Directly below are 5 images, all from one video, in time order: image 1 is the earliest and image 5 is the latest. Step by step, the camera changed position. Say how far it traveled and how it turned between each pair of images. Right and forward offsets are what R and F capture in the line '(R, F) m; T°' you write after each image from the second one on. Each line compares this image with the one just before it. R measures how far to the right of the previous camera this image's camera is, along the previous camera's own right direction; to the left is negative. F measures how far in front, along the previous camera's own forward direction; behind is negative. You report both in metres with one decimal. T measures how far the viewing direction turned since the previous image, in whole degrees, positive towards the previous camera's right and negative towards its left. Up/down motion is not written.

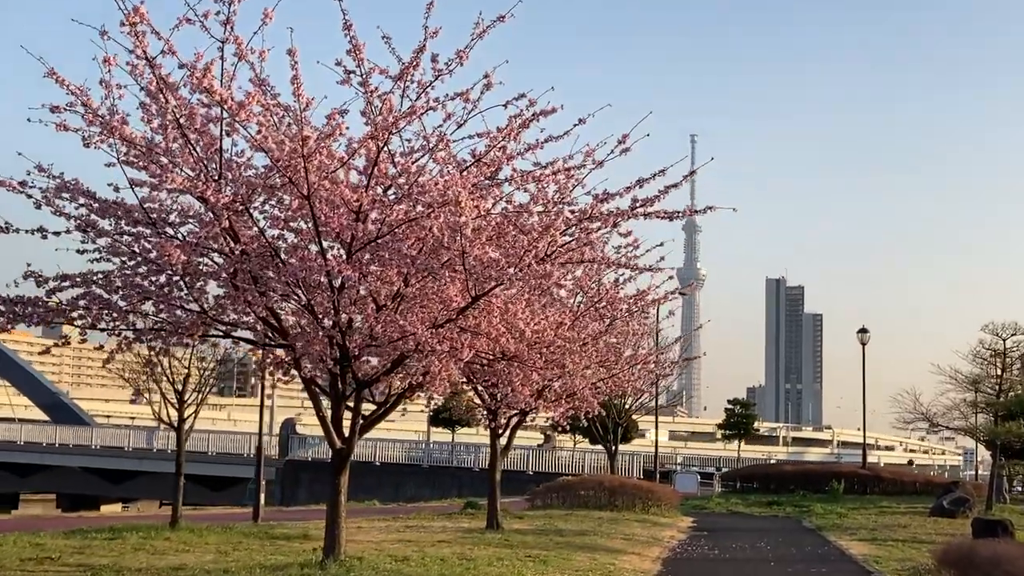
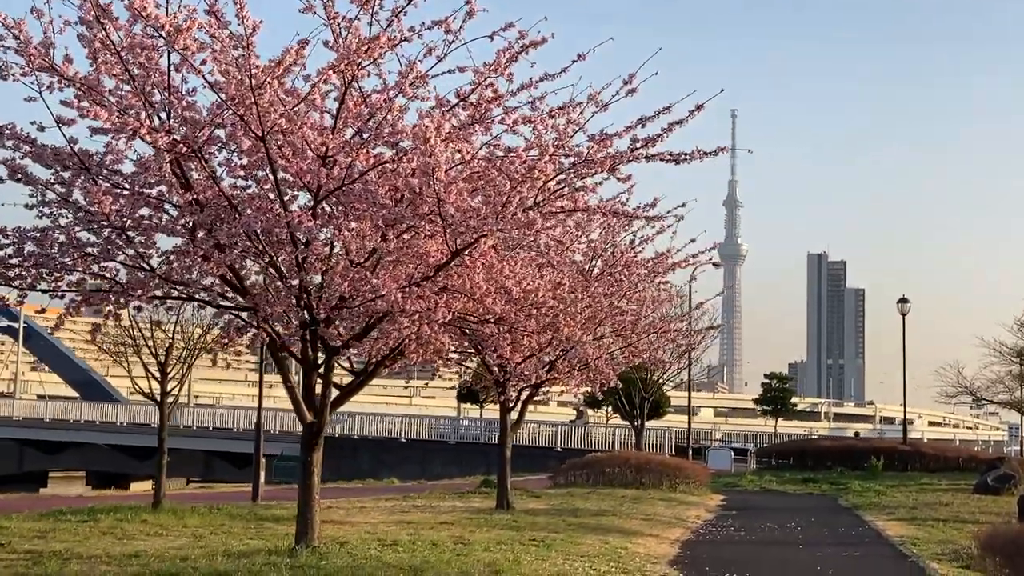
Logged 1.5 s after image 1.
(+0.3, +1.2) m; -2°
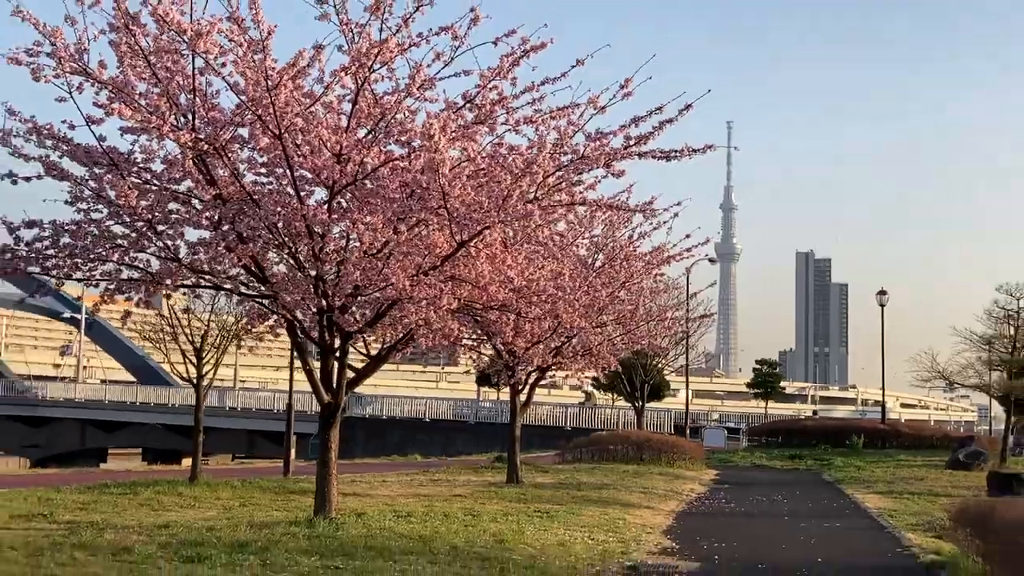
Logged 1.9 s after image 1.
(+0.1, -0.9) m; -1°
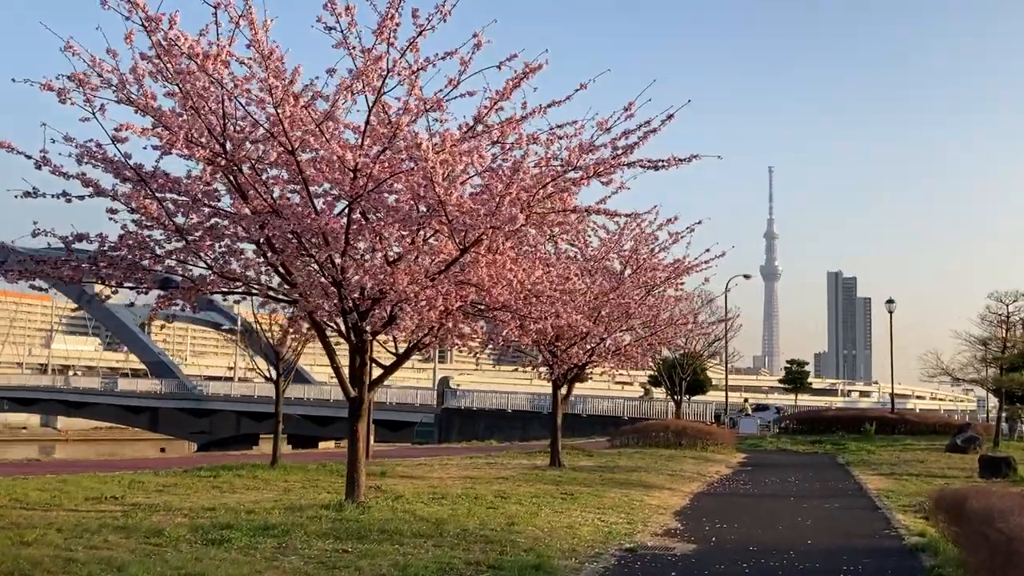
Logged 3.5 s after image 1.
(+0.8, -0.8) m; -4°
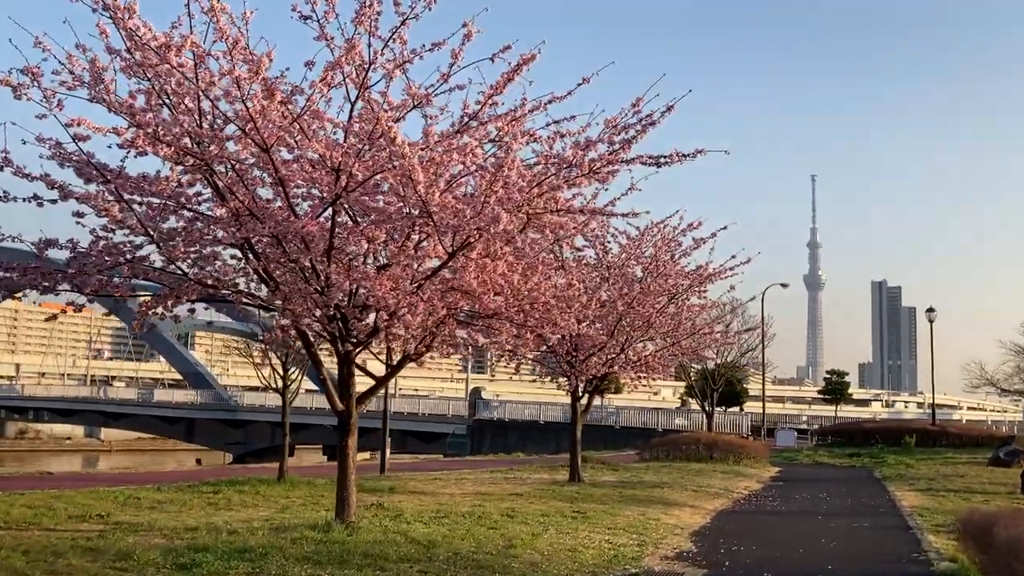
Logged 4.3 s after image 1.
(+0.4, +0.7) m; -2°
